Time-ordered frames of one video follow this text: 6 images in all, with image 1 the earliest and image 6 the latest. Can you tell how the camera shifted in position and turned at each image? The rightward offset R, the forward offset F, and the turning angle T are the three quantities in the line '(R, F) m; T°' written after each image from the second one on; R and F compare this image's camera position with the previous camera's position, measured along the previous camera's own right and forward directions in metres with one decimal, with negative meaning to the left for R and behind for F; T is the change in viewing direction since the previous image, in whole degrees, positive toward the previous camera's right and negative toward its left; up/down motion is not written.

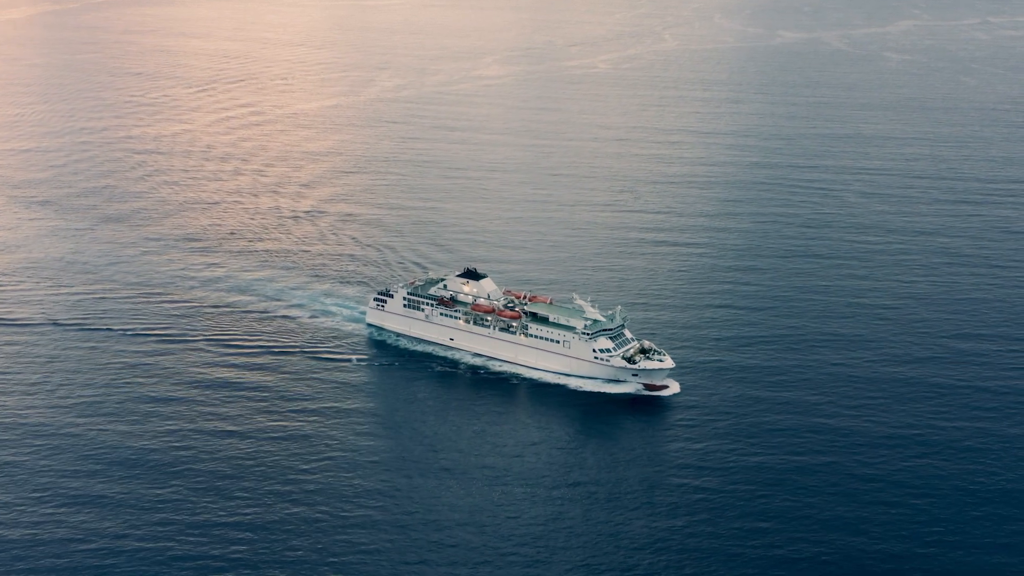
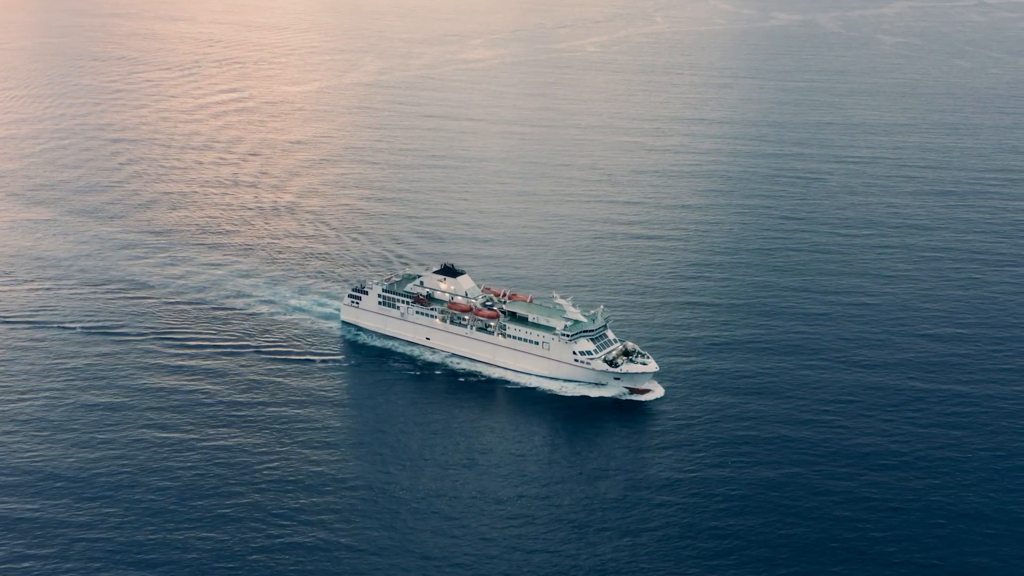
(+2.3, +6.4) m; 0°
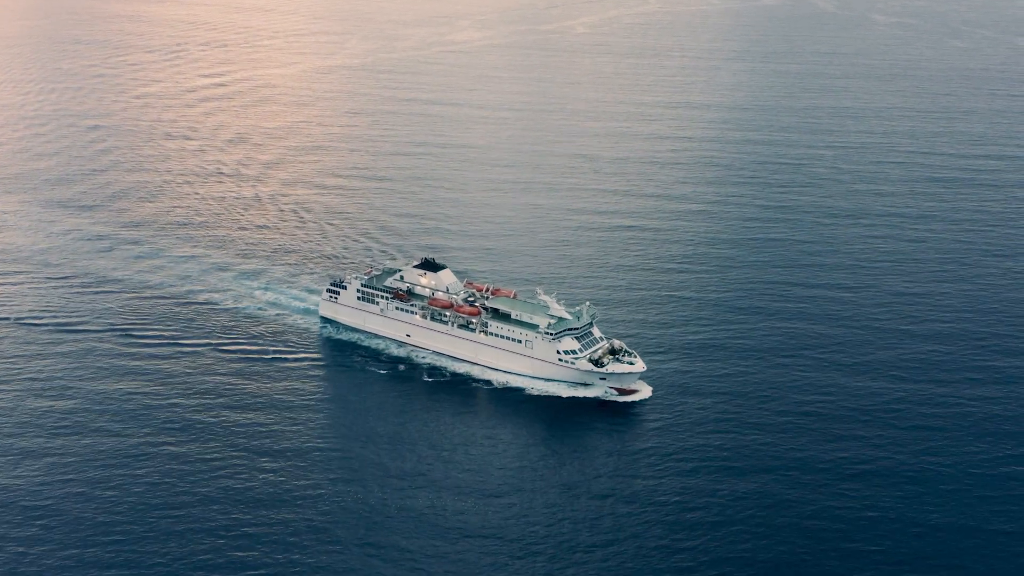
(+1.5, +5.4) m; 0°
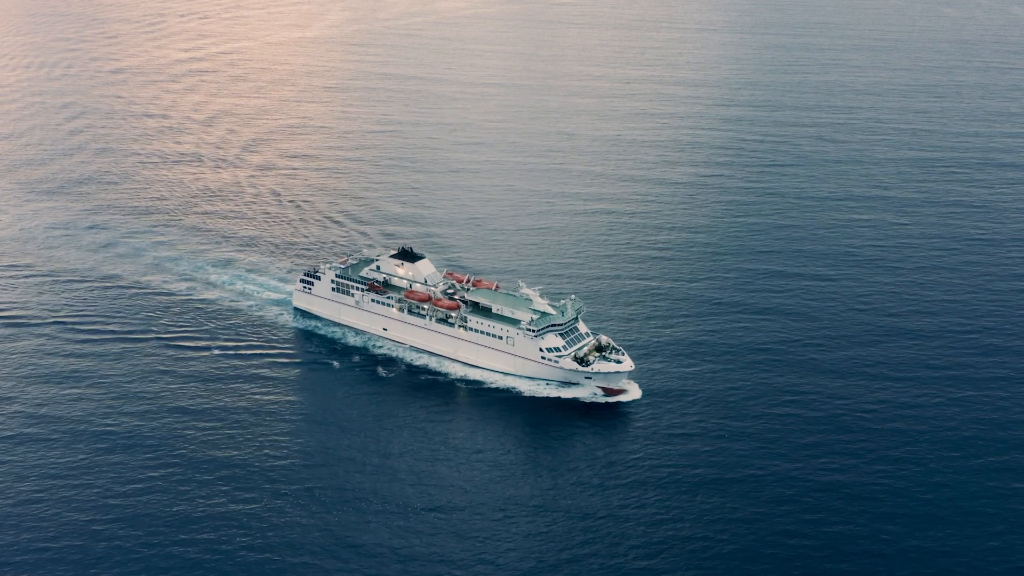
(+1.1, +7.3) m; +1°
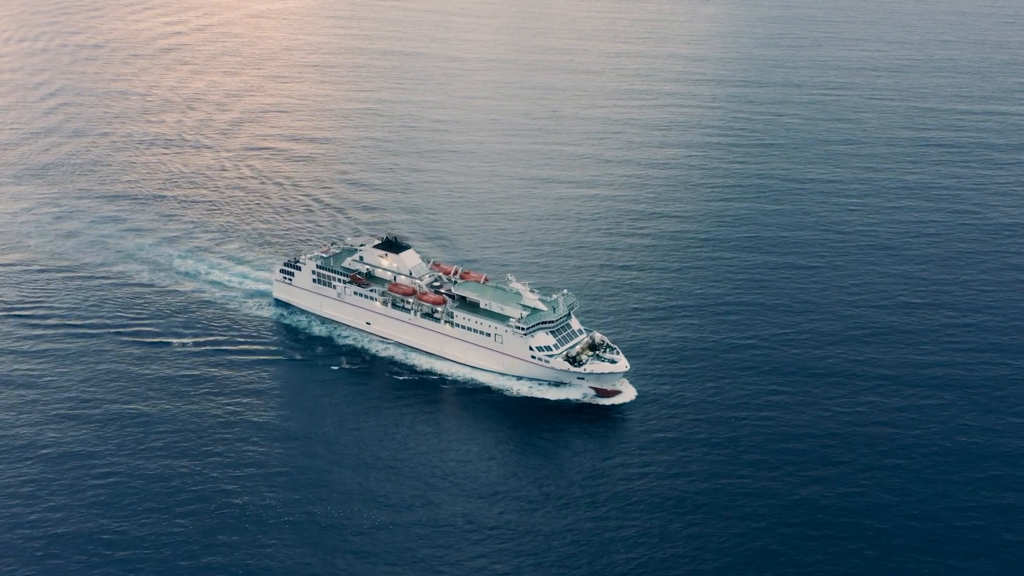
(+0.2, +6.0) m; +1°
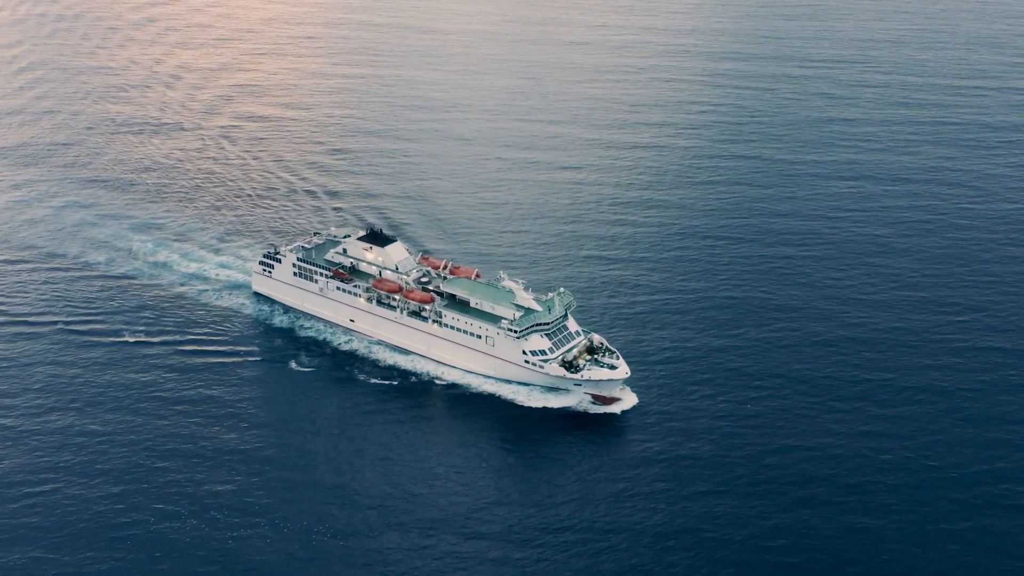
(-0.3, +7.4) m; +1°
